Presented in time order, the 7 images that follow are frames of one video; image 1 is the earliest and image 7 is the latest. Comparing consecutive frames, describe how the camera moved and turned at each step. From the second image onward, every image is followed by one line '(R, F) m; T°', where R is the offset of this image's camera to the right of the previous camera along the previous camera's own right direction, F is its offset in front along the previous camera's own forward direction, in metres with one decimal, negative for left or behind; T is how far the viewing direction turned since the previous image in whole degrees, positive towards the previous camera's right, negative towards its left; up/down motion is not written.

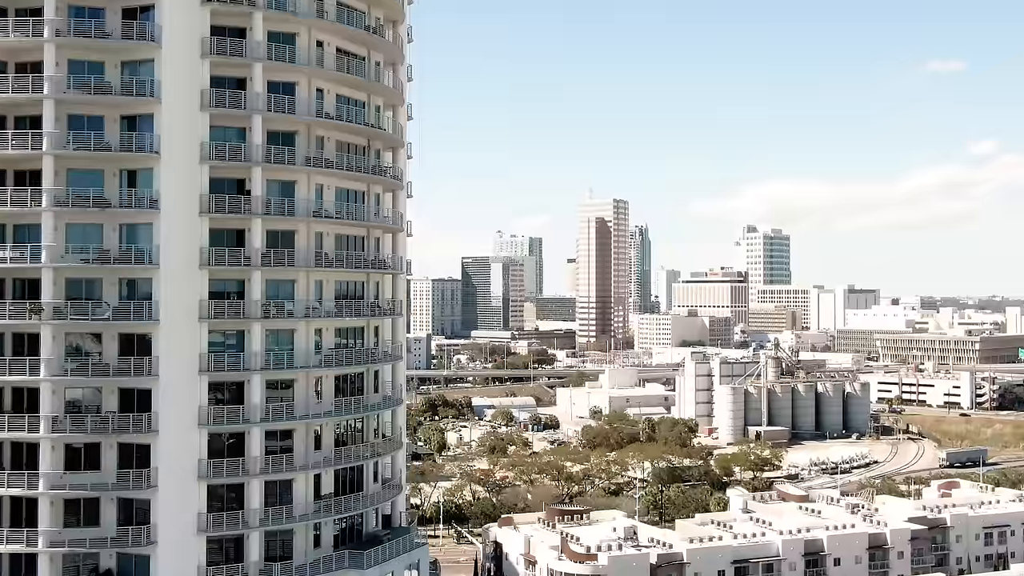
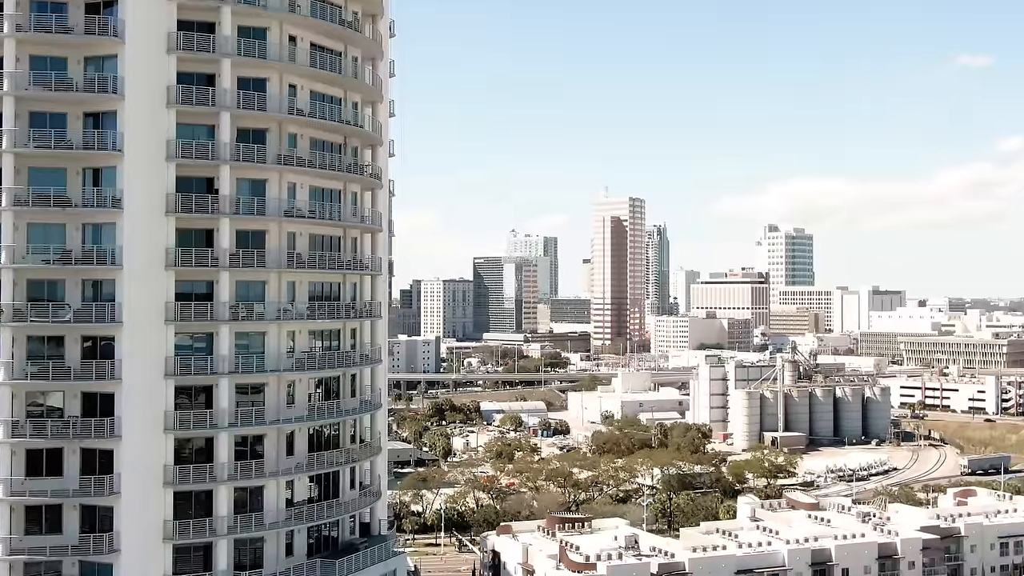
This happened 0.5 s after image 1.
(+3.1, +2.0) m; -2°
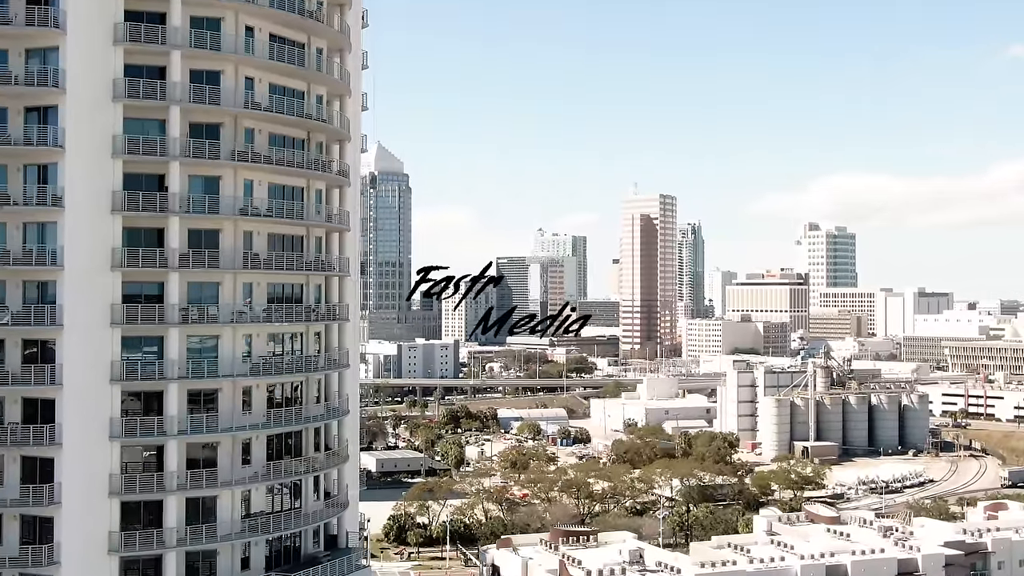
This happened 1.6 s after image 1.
(+4.9, +3.2) m; -4°
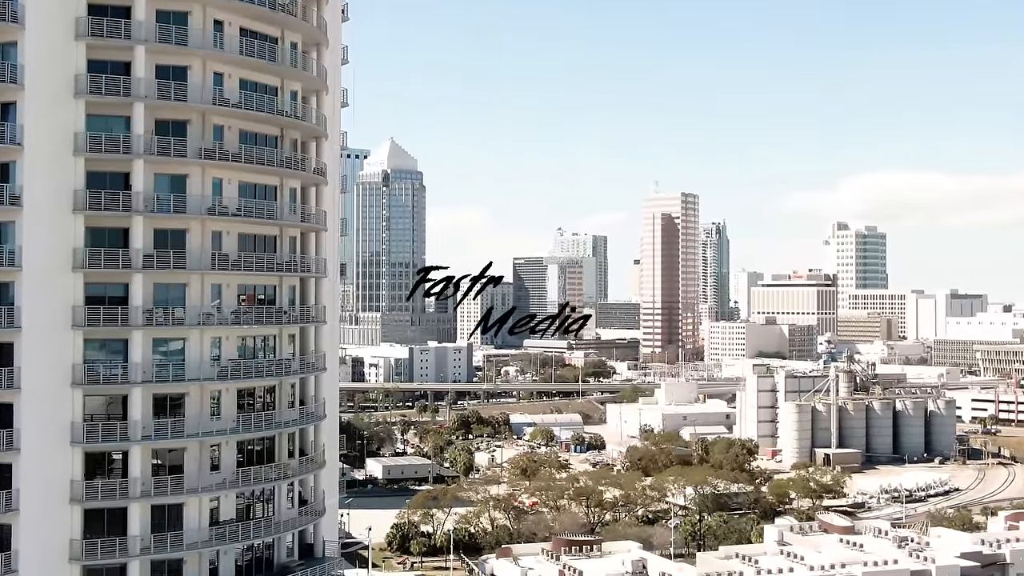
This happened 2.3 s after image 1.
(+3.3, +2.1) m; -3°
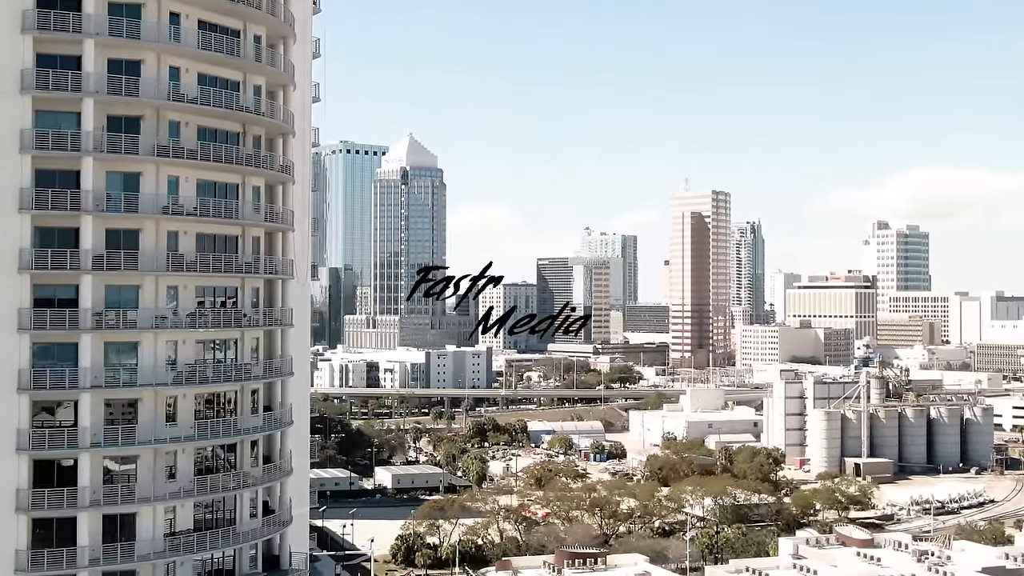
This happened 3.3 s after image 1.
(+4.4, +2.7) m; -3°
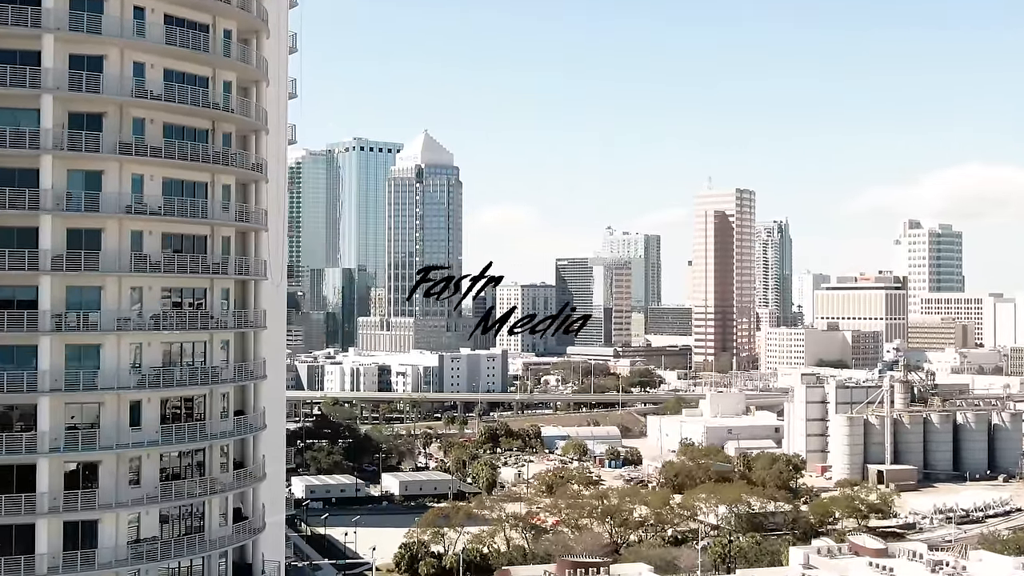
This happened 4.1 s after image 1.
(+3.3, +2.0) m; -3°
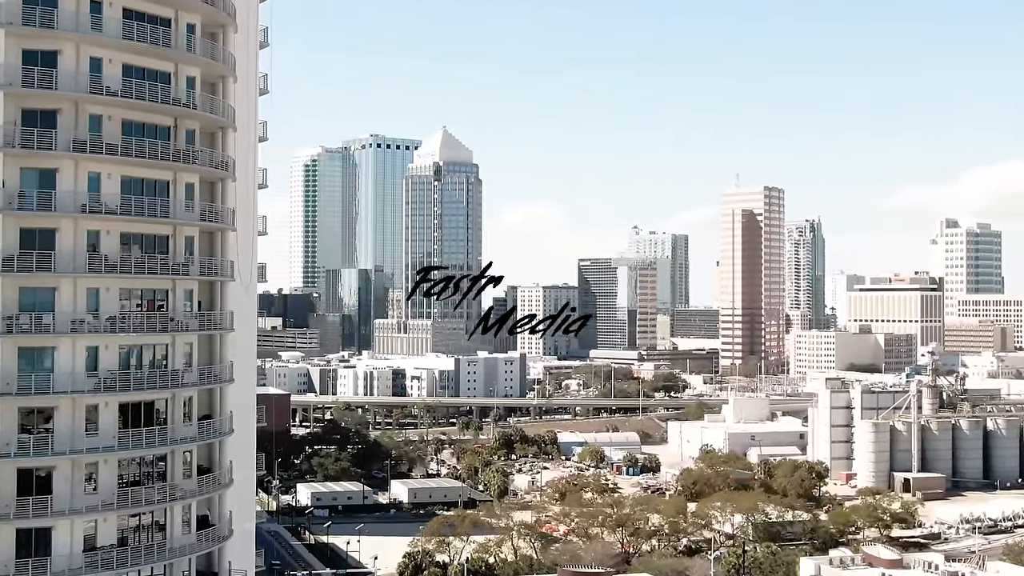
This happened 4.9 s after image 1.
(+3.9, +2.2) m; -3°
